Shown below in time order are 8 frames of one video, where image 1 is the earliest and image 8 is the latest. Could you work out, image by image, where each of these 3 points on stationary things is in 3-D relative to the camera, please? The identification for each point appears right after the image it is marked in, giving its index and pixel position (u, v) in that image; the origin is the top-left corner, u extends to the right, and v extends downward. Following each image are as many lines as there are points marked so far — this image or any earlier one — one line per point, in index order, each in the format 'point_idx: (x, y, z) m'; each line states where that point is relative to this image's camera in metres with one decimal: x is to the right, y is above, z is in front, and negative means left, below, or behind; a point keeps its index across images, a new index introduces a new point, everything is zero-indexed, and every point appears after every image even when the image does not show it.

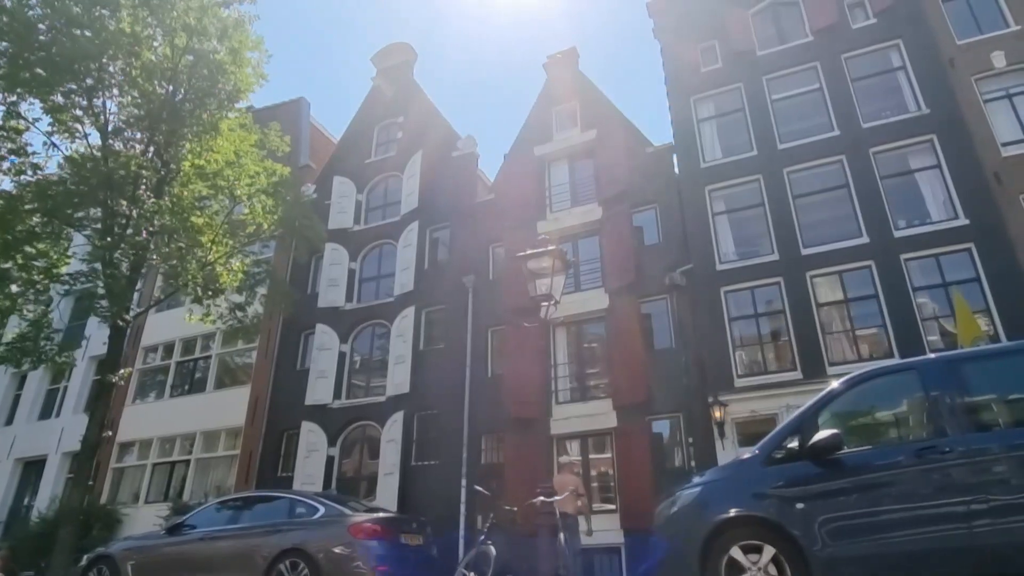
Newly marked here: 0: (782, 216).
0: (+6.7, +1.8, +15.9) m
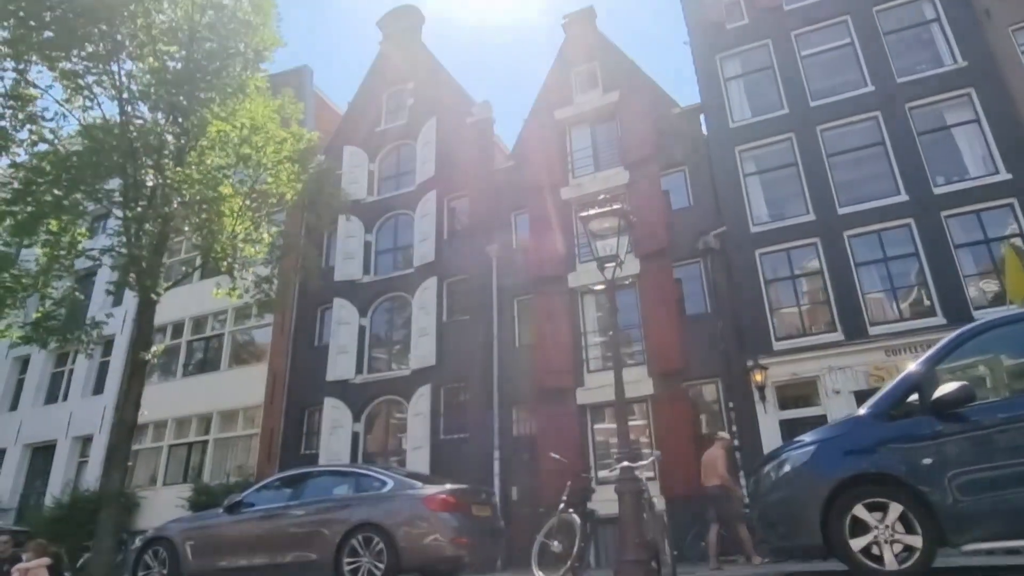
0: (+7.4, +2.7, +15.6) m
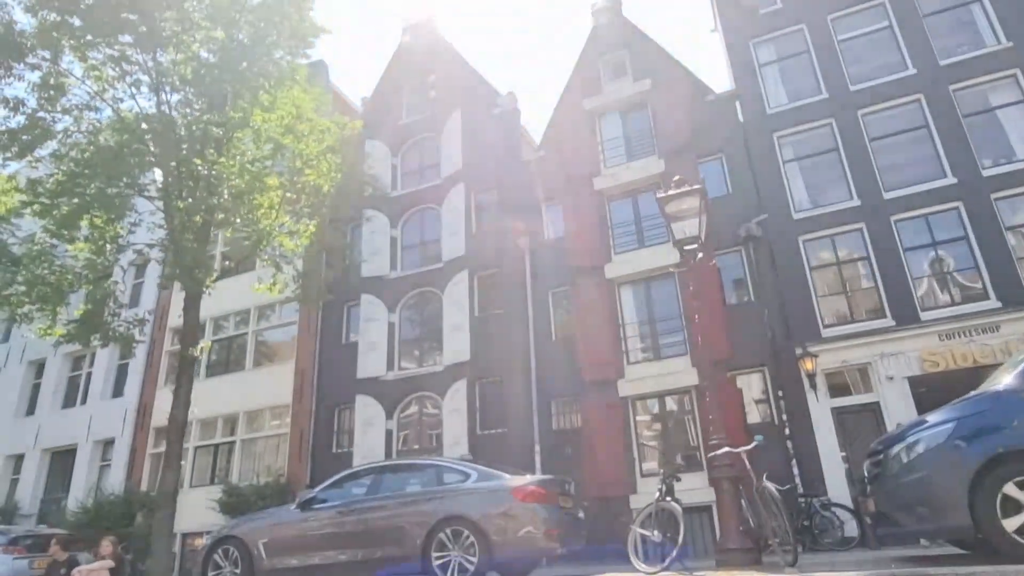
0: (+8.3, +3.1, +15.4) m
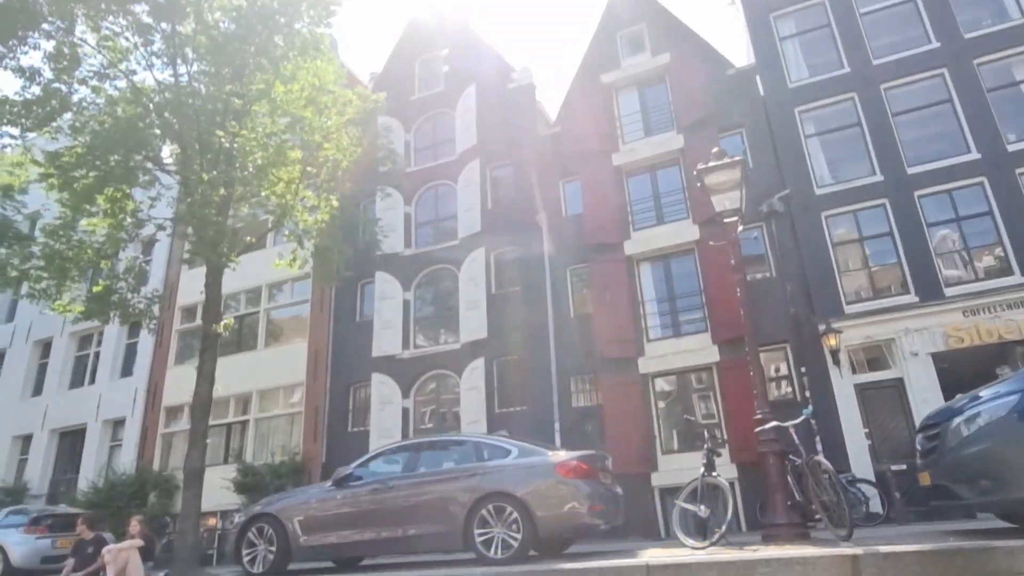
0: (+8.8, +3.6, +15.1) m
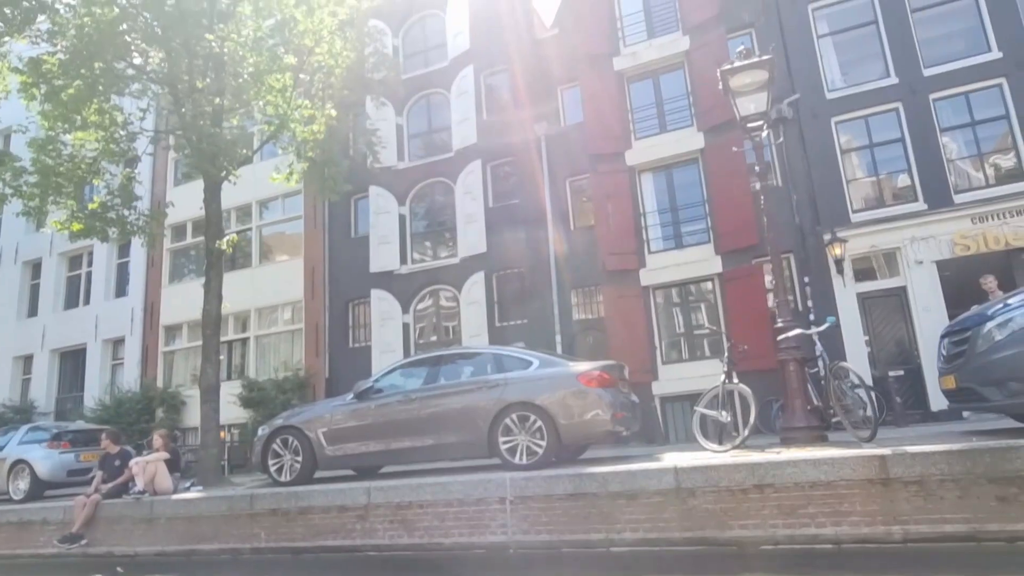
0: (+8.8, +5.7, +14.5) m
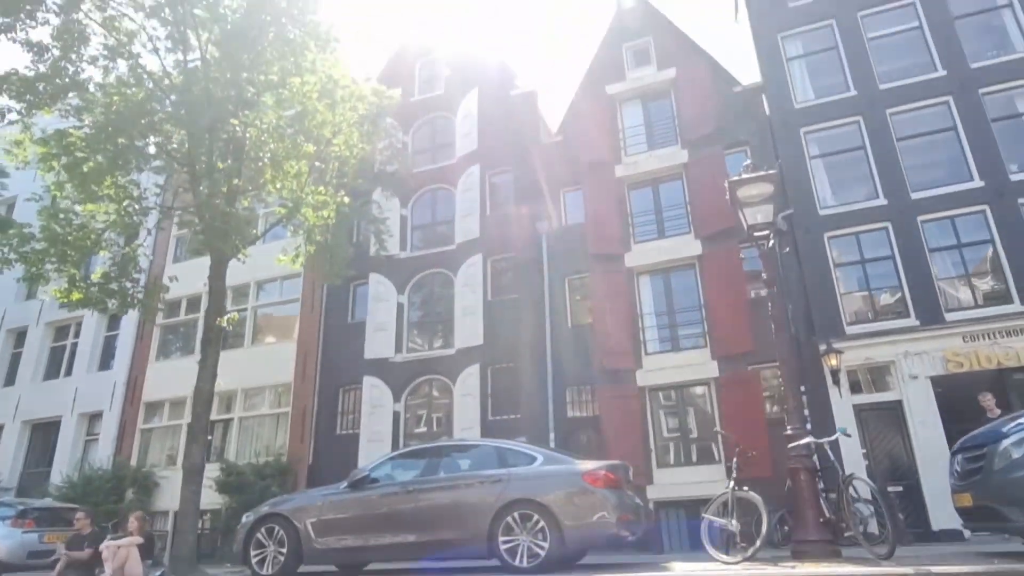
0: (+9.0, +3.1, +15.4) m
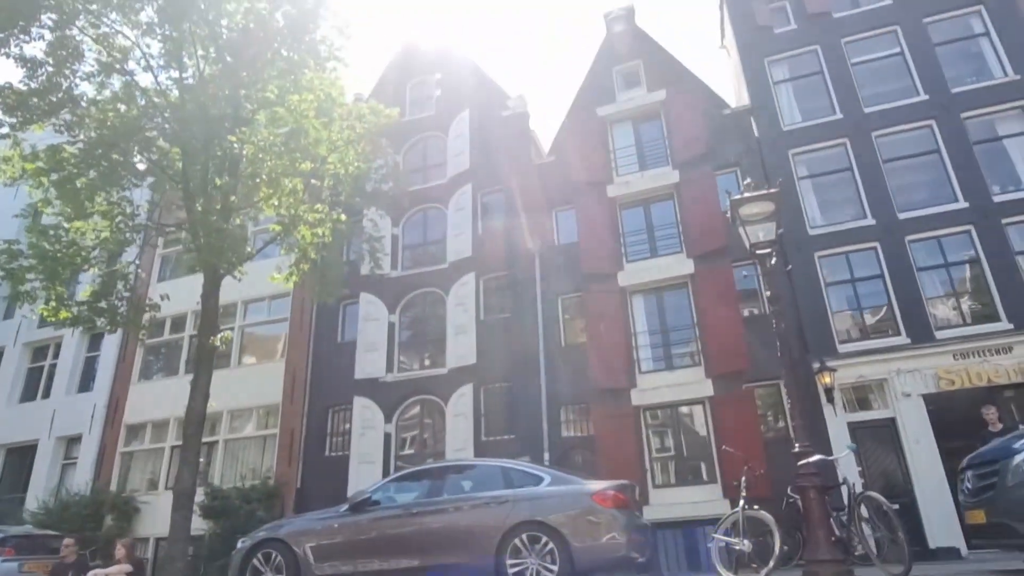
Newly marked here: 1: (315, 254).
0: (+8.8, +2.6, +15.7) m
1: (-4.2, +0.7, +13.2) m
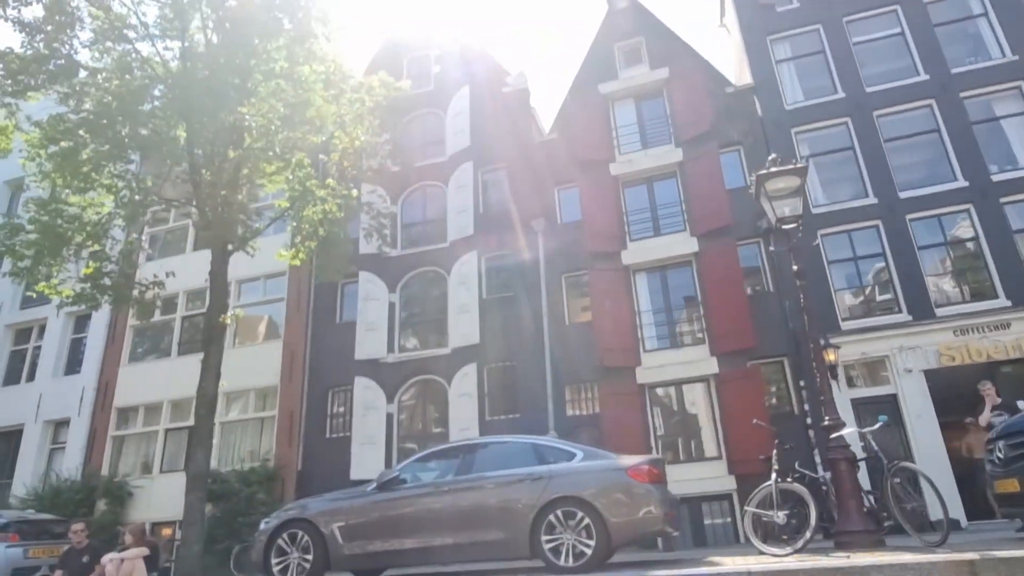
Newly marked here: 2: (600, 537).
0: (+8.9, +3.2, +15.7) m
1: (-4.0, +1.2, +12.9) m
2: (+0.9, -2.6, +6.8) m
